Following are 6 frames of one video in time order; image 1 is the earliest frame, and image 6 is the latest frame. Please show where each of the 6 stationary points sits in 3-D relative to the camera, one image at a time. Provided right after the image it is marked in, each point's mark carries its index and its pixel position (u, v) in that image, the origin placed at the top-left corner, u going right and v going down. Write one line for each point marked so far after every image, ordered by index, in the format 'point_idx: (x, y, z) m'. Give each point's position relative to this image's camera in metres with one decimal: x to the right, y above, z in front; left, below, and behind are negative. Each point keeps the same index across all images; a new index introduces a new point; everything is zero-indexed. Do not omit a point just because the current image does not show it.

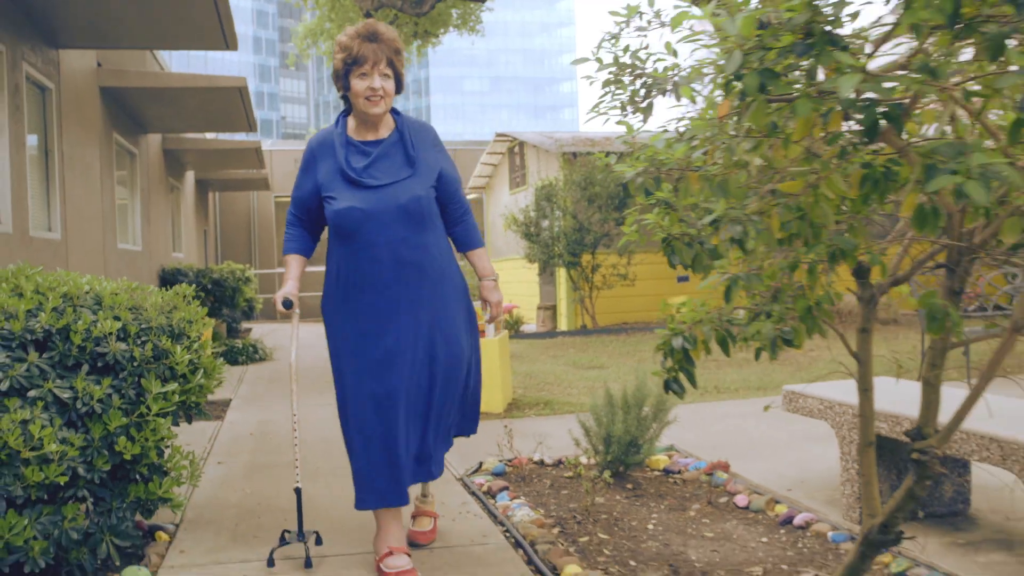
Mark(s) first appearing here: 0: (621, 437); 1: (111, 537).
0: (+0.5, -0.7, +4.3) m
1: (-1.3, -0.8, +3.1) m
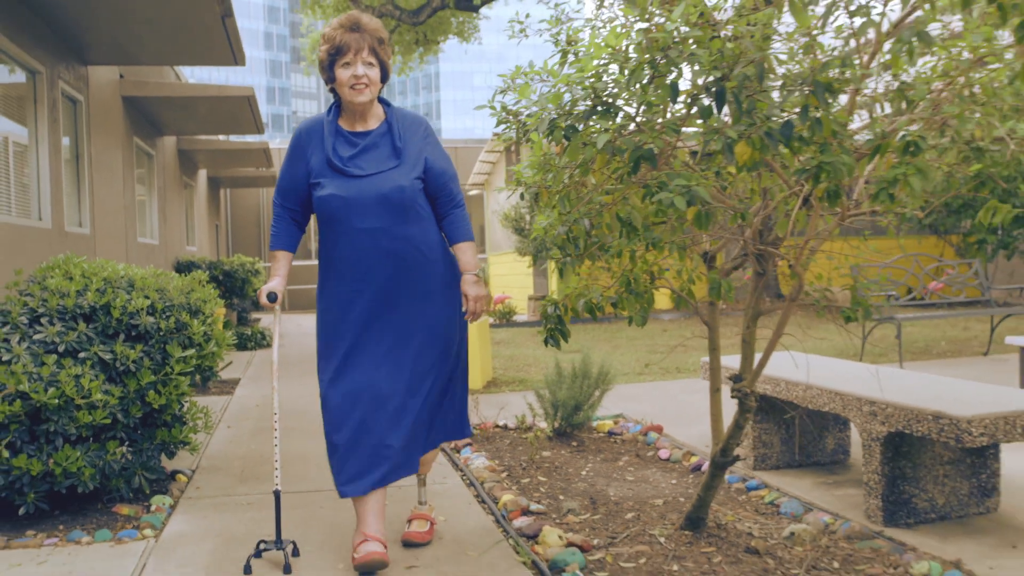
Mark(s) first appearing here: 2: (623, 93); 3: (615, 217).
0: (+0.3, -0.6, +5.1) m
1: (-1.5, -0.8, +3.9) m
2: (+0.2, +0.5, +2.3) m
3: (+0.3, +0.2, +2.4) m
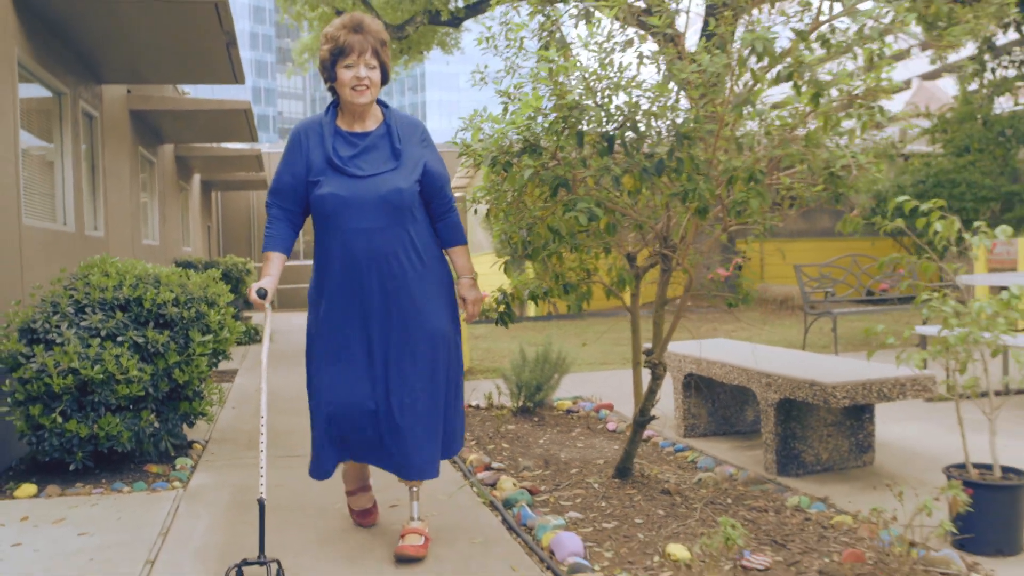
0: (+0.1, -0.6, +5.9) m
1: (-1.7, -0.7, +4.7) m
2: (+0.1, +0.5, +3.1) m
3: (+0.1, +0.2, +3.2) m
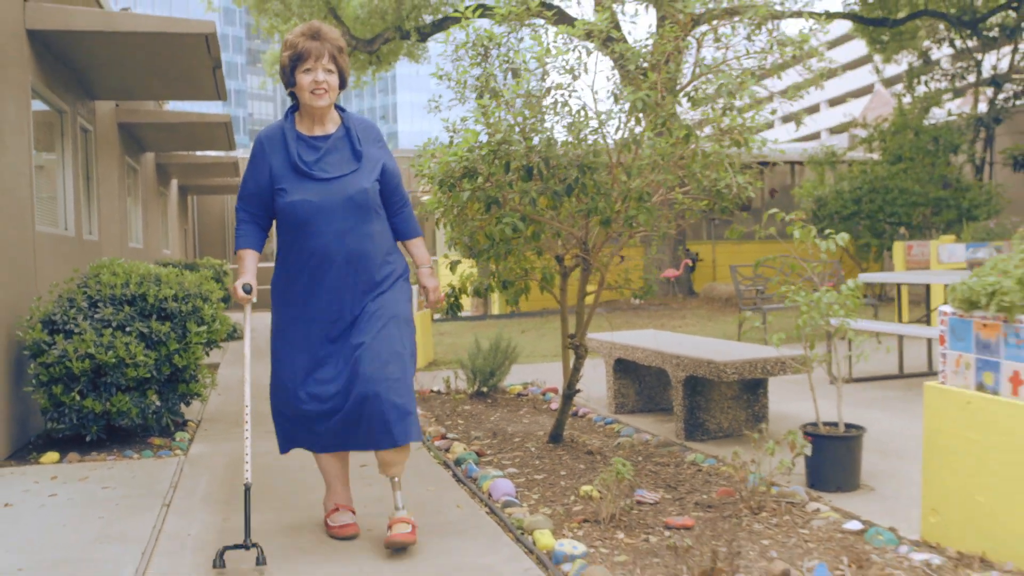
0: (-0.2, -0.6, +6.7) m
1: (-2.0, -0.7, +5.5) m
2: (-0.1, +0.5, +3.9) m
3: (-0.1, +0.2, +4.0) m
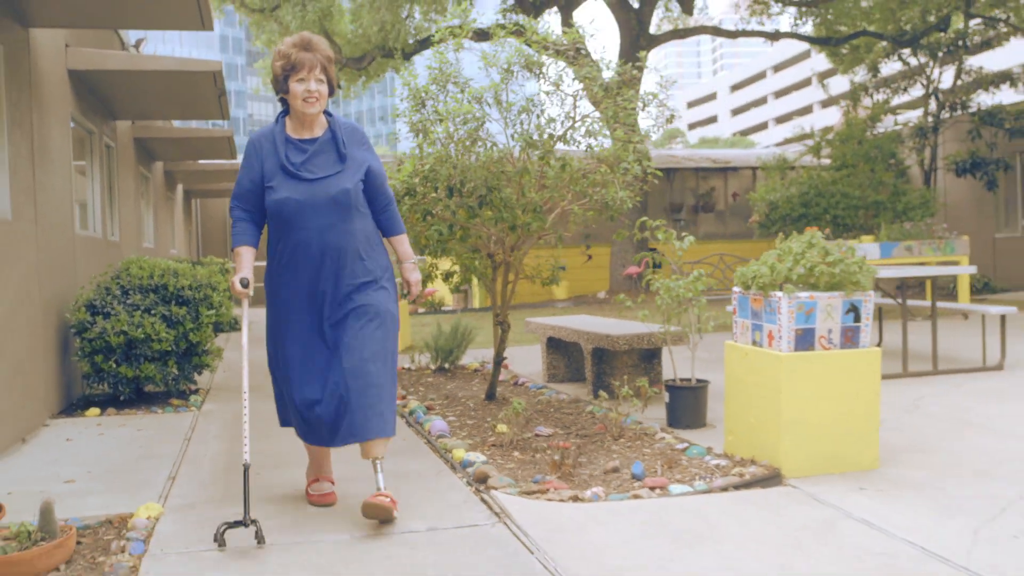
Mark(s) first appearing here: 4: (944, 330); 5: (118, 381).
0: (-0.6, -0.5, +8.0) m
1: (-2.3, -0.7, +6.8) m
2: (-0.5, +0.6, +5.2) m
3: (-0.5, +0.3, +5.4) m
4: (+3.9, -0.4, +8.5) m
5: (-2.7, -0.6, +6.5) m
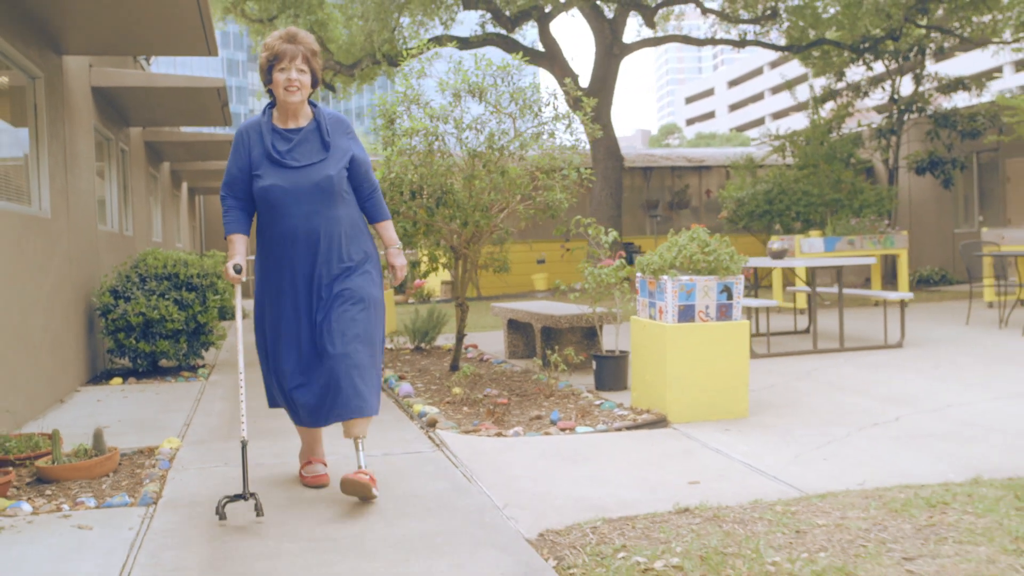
0: (-0.9, -0.4, +9.1) m
1: (-2.7, -0.6, +7.9) m
2: (-0.8, +0.7, +6.3) m
3: (-0.8, +0.4, +6.5) m
4: (+3.6, -0.3, +9.6) m
5: (-3.0, -0.5, +7.6) m
